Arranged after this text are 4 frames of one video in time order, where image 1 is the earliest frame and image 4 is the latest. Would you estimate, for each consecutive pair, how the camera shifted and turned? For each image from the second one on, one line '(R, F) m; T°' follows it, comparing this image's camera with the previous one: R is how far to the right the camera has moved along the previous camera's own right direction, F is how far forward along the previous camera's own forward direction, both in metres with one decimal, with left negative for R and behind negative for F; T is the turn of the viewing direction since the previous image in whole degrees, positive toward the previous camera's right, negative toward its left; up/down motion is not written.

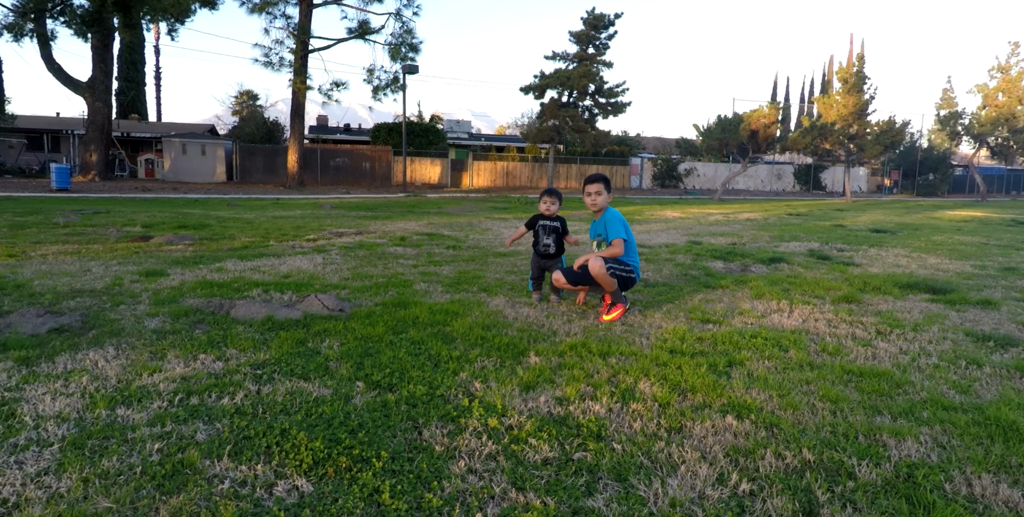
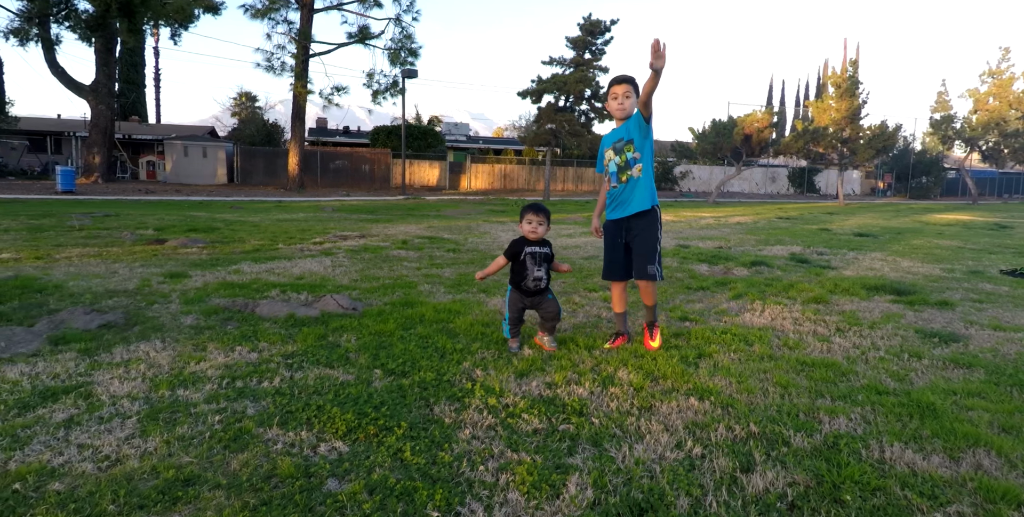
(0.0, -0.4) m; 0°
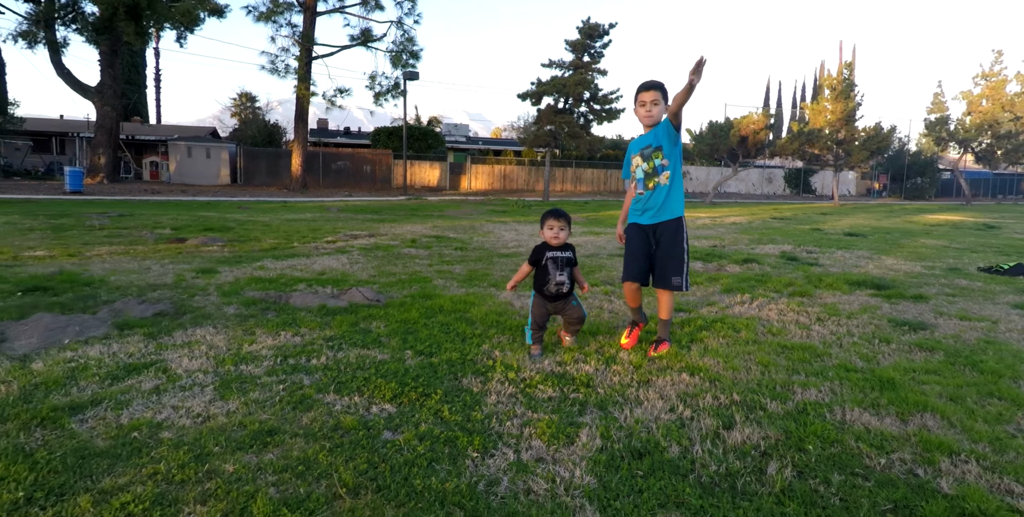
(-0.1, -0.4) m; 0°
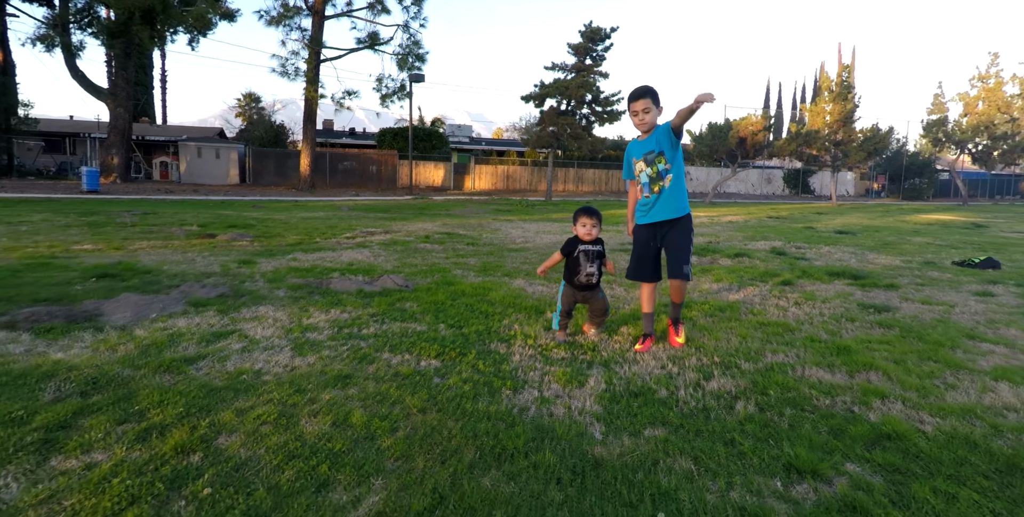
(-0.1, -0.6) m; 0°
